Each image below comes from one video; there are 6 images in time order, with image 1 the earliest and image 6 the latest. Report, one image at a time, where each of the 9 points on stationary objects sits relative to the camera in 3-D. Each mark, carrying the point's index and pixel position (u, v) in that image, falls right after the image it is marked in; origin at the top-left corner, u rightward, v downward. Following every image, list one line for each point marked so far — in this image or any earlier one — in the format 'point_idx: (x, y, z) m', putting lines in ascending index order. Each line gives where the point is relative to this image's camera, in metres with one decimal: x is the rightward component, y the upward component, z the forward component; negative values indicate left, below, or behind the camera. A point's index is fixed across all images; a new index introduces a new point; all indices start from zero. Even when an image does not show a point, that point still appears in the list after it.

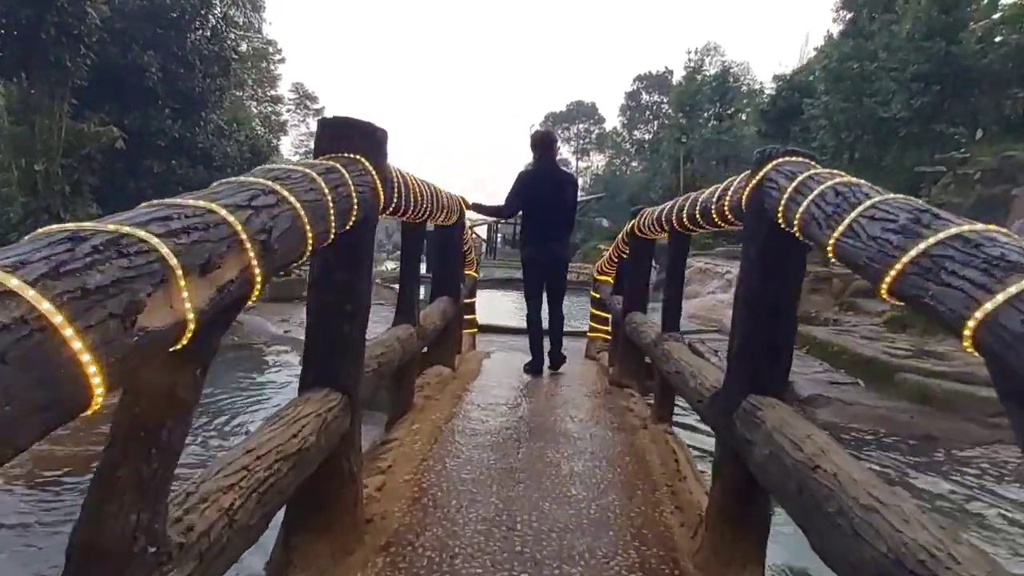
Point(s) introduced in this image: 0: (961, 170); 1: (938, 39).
0: (+12.5, +3.3, +18.9) m
1: (+13.0, +7.5, +20.4) m
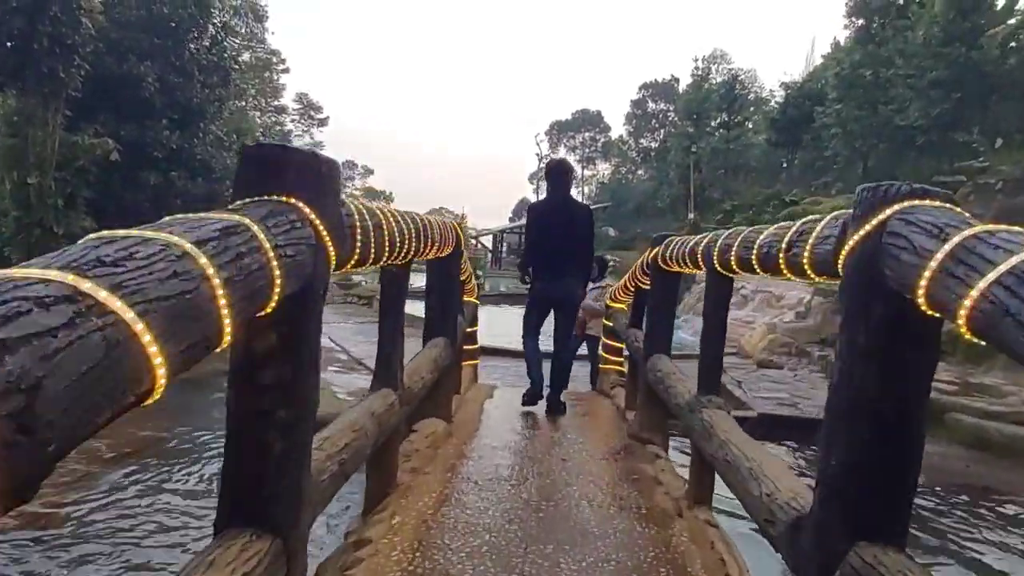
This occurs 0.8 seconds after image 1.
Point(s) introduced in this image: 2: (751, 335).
0: (+12.6, +2.9, +18.3) m
1: (+13.2, +7.1, +19.8) m
2: (+3.7, -0.8, +10.2) m
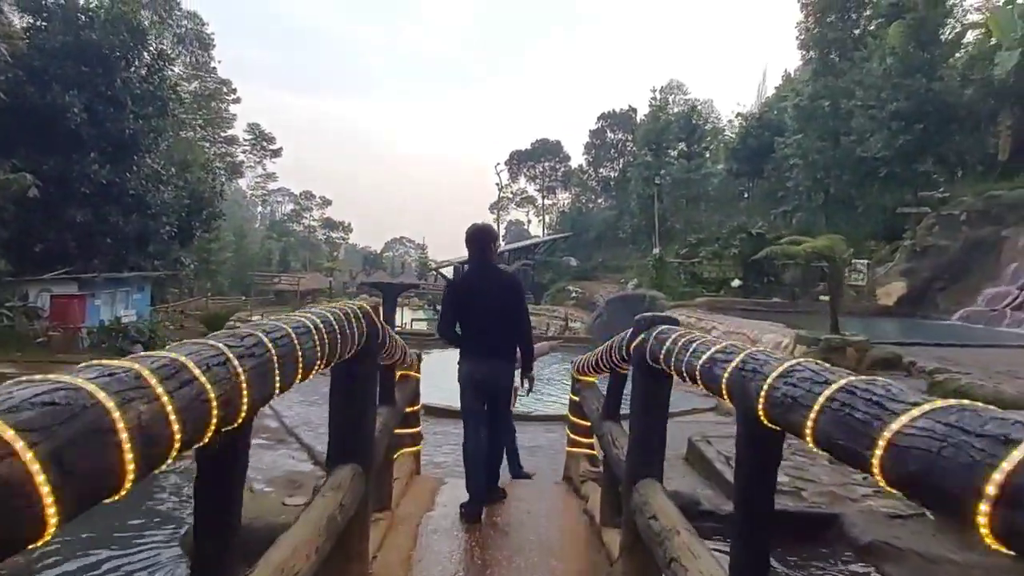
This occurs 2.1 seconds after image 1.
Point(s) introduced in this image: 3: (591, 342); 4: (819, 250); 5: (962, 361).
0: (+11.5, +2.0, +18.0) m
1: (+11.9, +6.2, +19.7) m
2: (+3.0, -1.5, +9.3) m
3: (+2.1, -1.5, +18.4) m
4: (+4.2, +0.5, +9.3) m
5: (+5.2, -0.9, +7.9) m
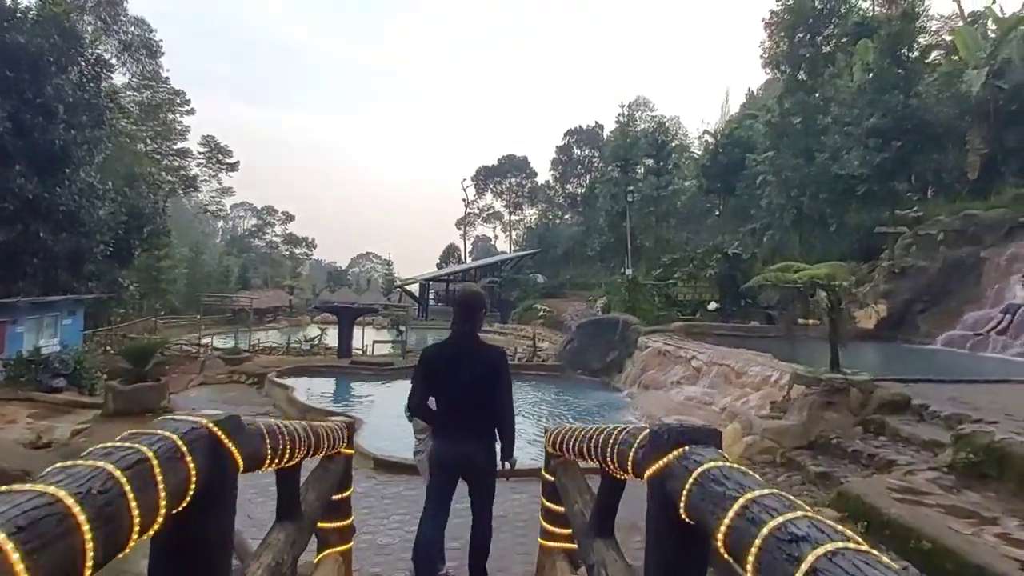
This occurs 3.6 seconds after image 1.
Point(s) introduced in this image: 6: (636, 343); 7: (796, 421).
0: (+10.6, +1.5, +17.5) m
1: (+10.9, +5.6, +19.3) m
2: (+2.6, -1.8, +8.3) m
3: (+1.2, -2.1, +17.4) m
4: (+3.8, +0.1, +8.4) m
5: (+4.9, -1.2, +7.0) m
6: (+2.9, -1.3, +16.0) m
7: (+3.1, -1.5, +7.5) m
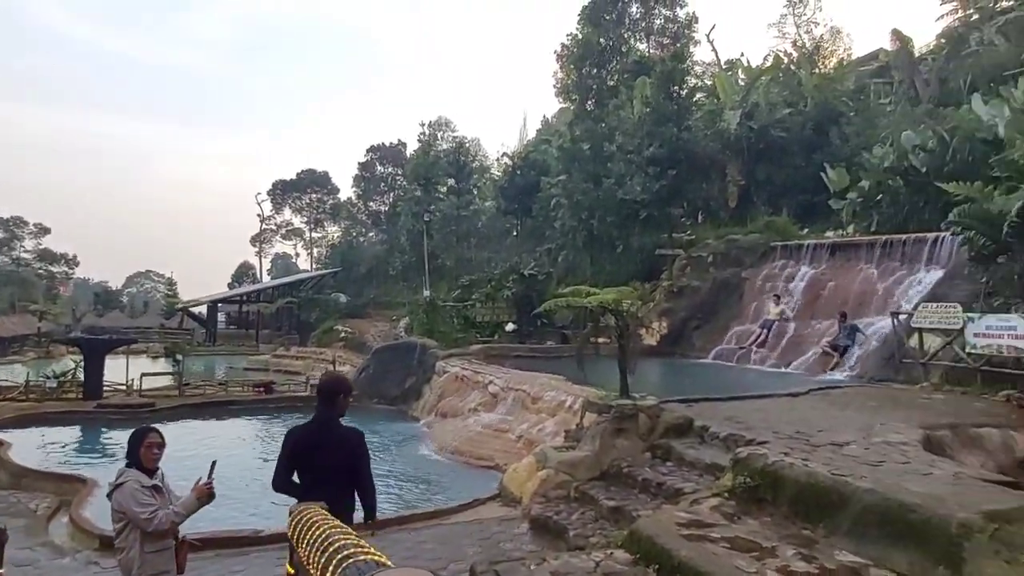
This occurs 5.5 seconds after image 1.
0: (+5.1, +1.0, +19.0) m
1: (+4.8, +5.1, +21.0) m
2: (+0.1, -2.2, +7.9) m
3: (-3.7, -2.7, +16.2) m
4: (+1.1, -0.2, +8.4) m
5: (+2.6, -1.5, +7.3) m
6: (-1.8, -1.8, +15.4) m
7: (+0.8, -1.7, +7.3) m
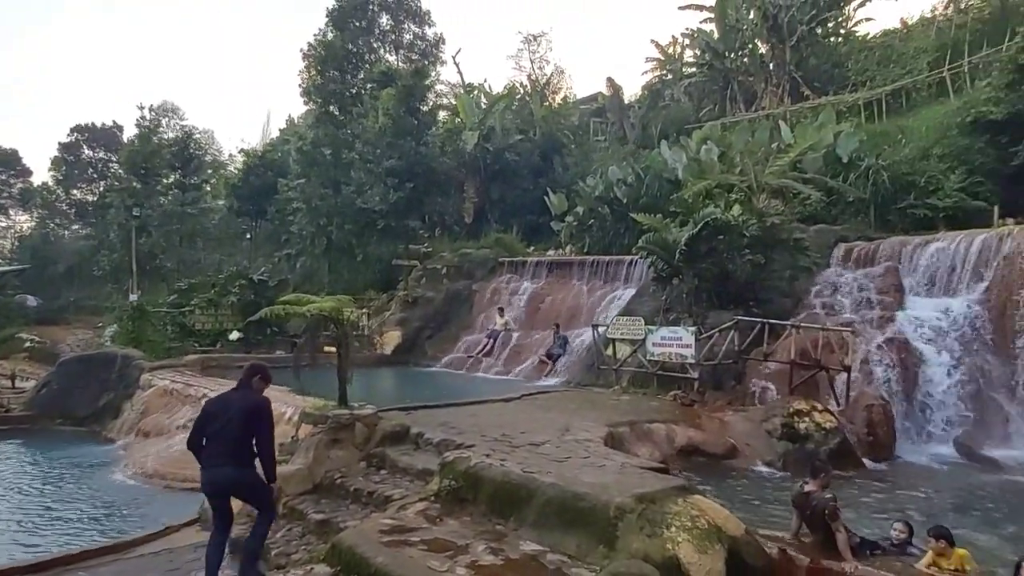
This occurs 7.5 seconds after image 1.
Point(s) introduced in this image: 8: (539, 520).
0: (-2.3, +0.7, +19.6) m
1: (-3.2, +4.7, +21.4) m
2: (-3.2, -2.2, +7.4) m
3: (-9.7, -2.7, +13.7) m
4: (-2.3, -0.3, +8.2) m
5: (-0.5, -1.6, +7.7) m
6: (-7.5, -1.9, +13.6) m
7: (-2.2, -1.8, +7.1) m
8: (+0.2, -1.8, +5.2) m
